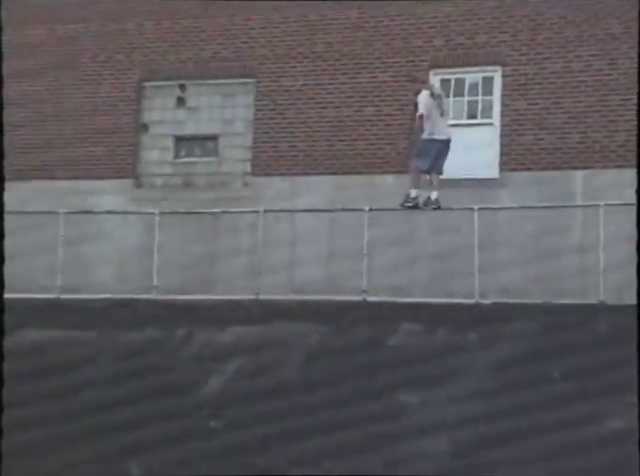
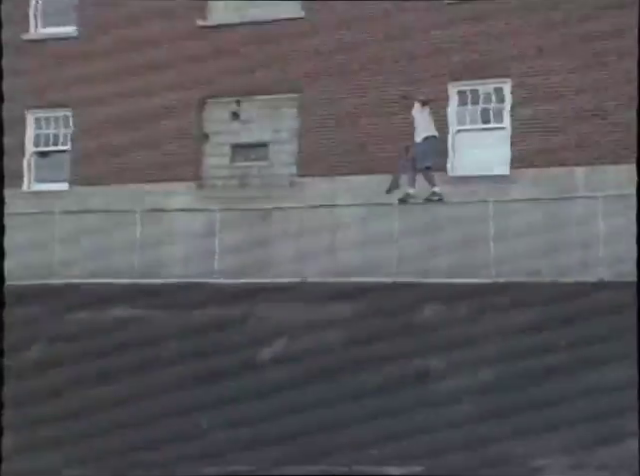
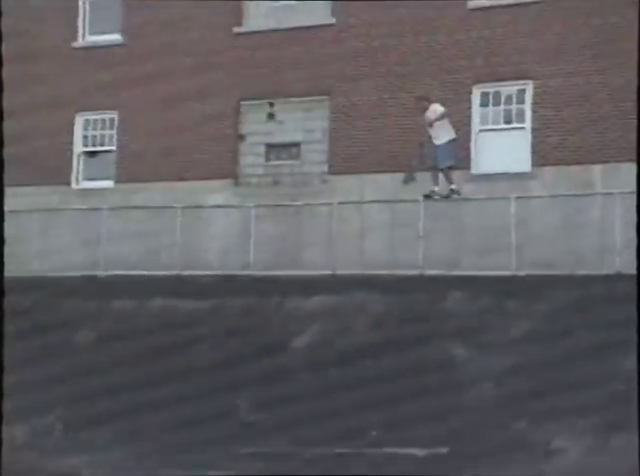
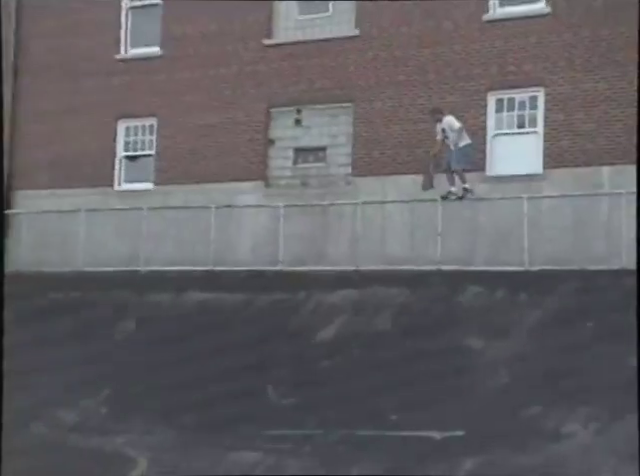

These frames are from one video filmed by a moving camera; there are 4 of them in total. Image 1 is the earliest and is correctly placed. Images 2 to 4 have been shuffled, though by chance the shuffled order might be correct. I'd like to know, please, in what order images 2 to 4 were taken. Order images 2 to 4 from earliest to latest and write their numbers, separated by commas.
2, 3, 4
